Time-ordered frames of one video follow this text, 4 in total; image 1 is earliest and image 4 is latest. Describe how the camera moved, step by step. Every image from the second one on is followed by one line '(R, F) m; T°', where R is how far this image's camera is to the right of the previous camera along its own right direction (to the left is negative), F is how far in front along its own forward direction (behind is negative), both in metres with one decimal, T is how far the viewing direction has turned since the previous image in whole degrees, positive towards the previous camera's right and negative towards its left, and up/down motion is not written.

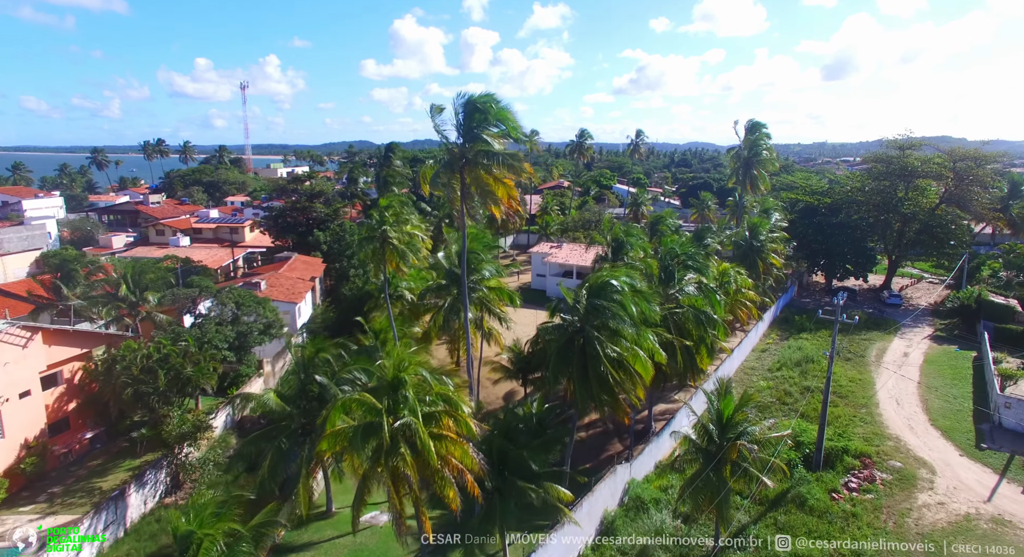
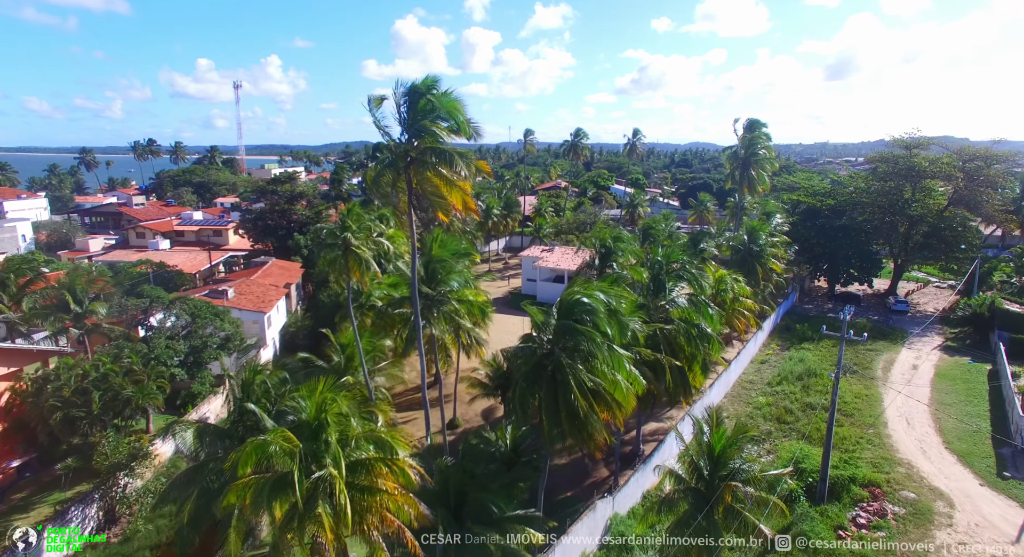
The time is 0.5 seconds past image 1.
(+0.8, +1.8) m; 0°
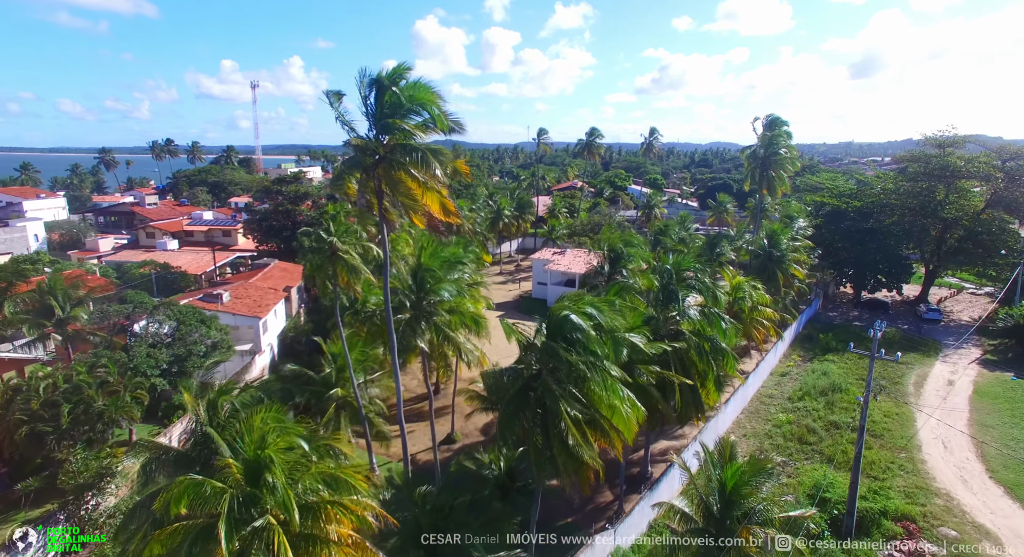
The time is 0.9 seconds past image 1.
(+0.6, +1.3) m; -2°
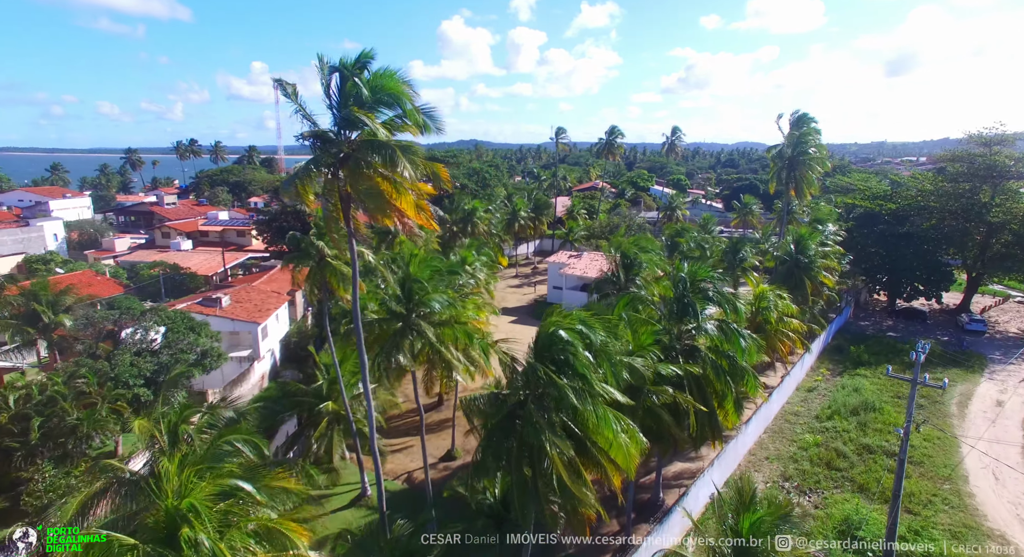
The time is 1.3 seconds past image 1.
(+0.6, +1.3) m; -2°
